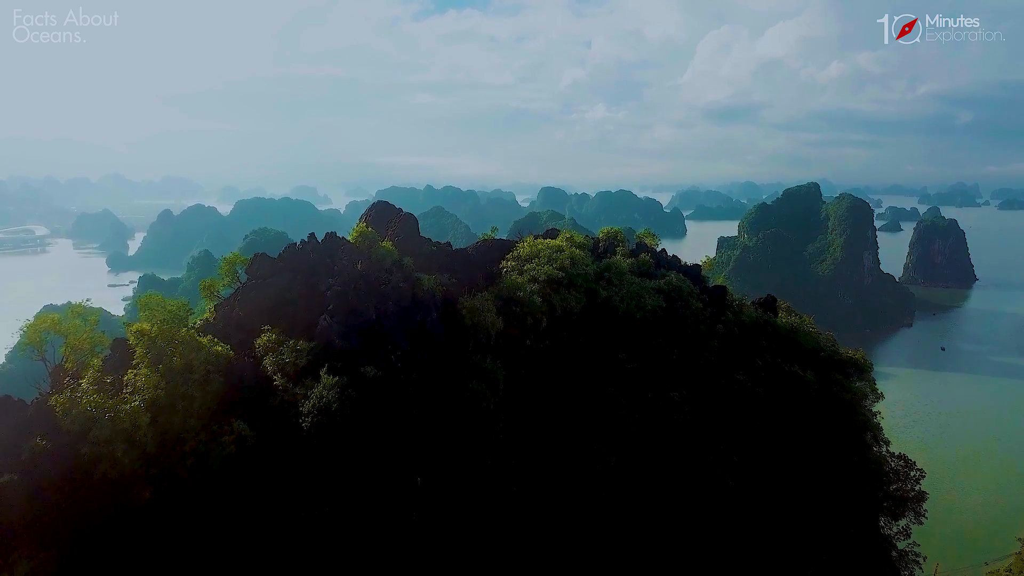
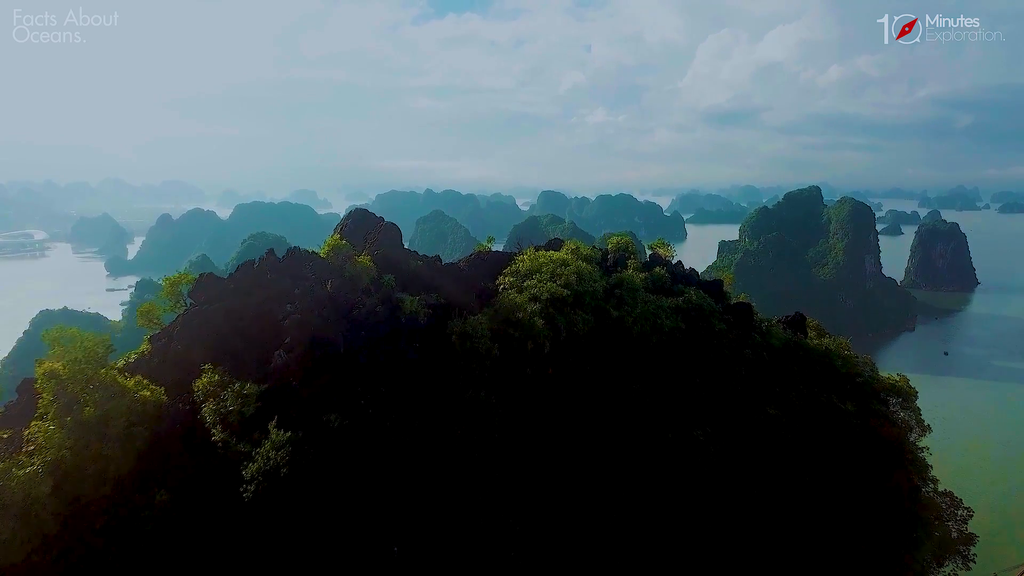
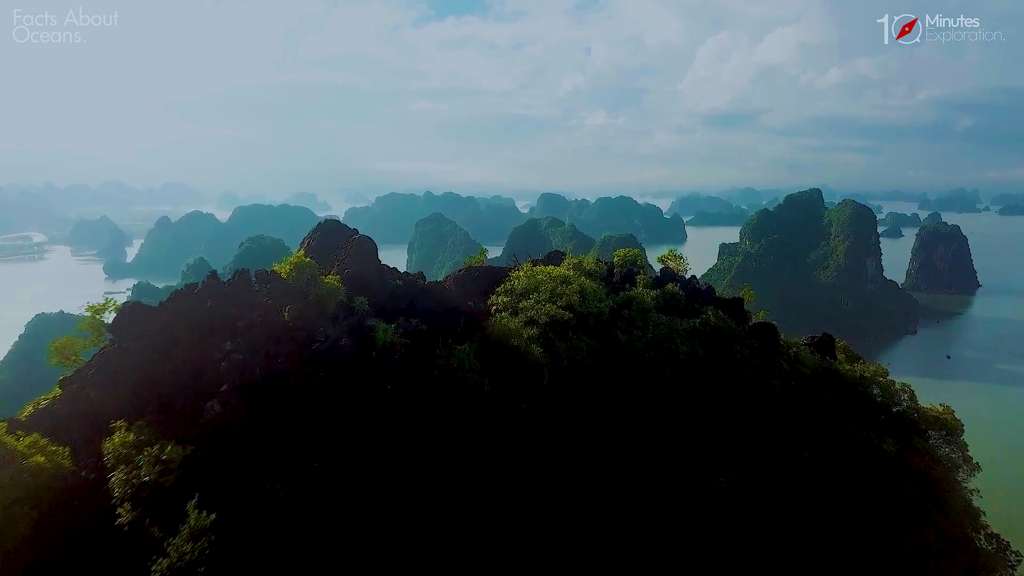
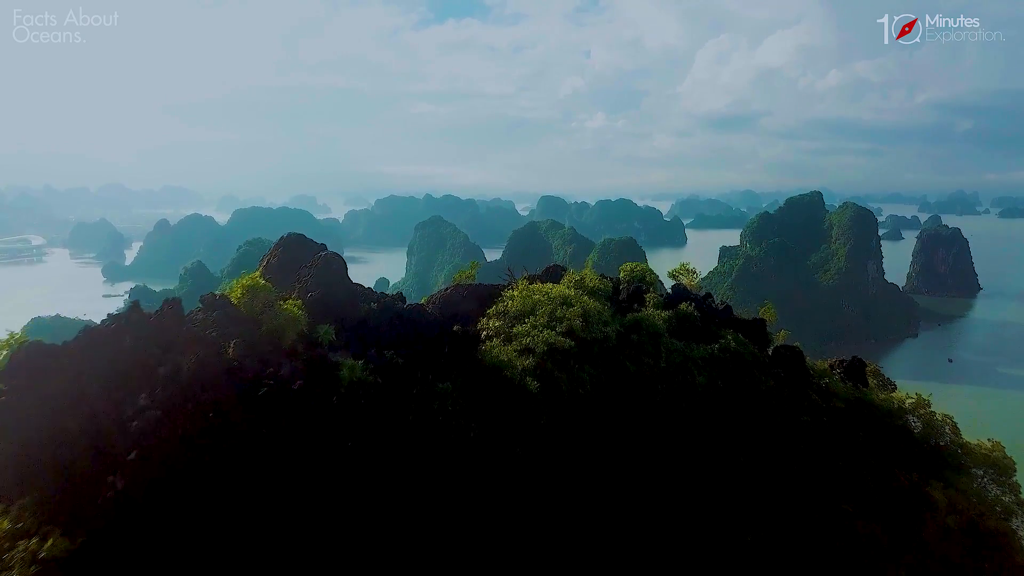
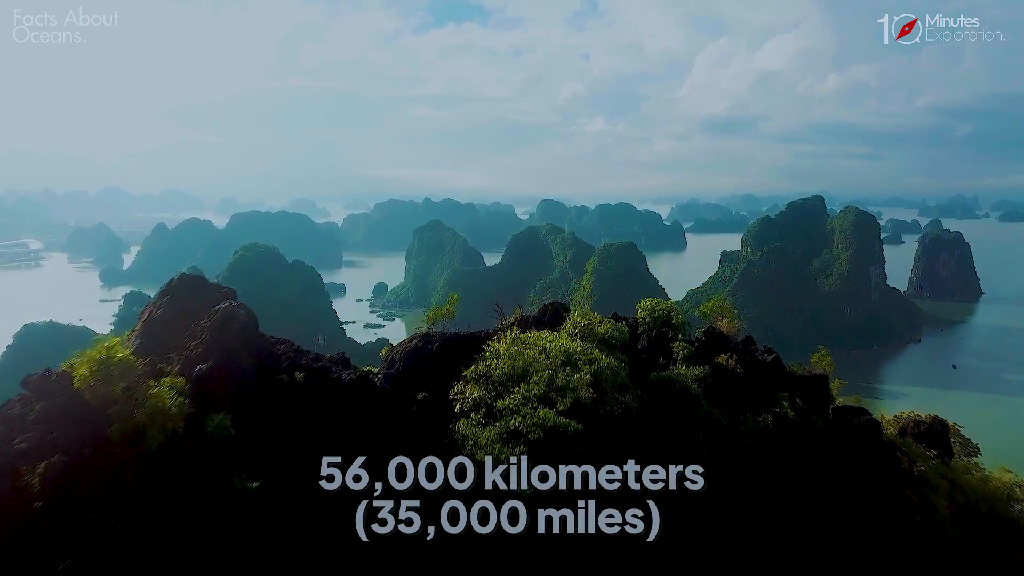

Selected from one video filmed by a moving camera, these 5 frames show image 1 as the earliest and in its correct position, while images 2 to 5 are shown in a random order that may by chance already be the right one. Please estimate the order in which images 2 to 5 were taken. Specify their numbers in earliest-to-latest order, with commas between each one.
2, 3, 4, 5
